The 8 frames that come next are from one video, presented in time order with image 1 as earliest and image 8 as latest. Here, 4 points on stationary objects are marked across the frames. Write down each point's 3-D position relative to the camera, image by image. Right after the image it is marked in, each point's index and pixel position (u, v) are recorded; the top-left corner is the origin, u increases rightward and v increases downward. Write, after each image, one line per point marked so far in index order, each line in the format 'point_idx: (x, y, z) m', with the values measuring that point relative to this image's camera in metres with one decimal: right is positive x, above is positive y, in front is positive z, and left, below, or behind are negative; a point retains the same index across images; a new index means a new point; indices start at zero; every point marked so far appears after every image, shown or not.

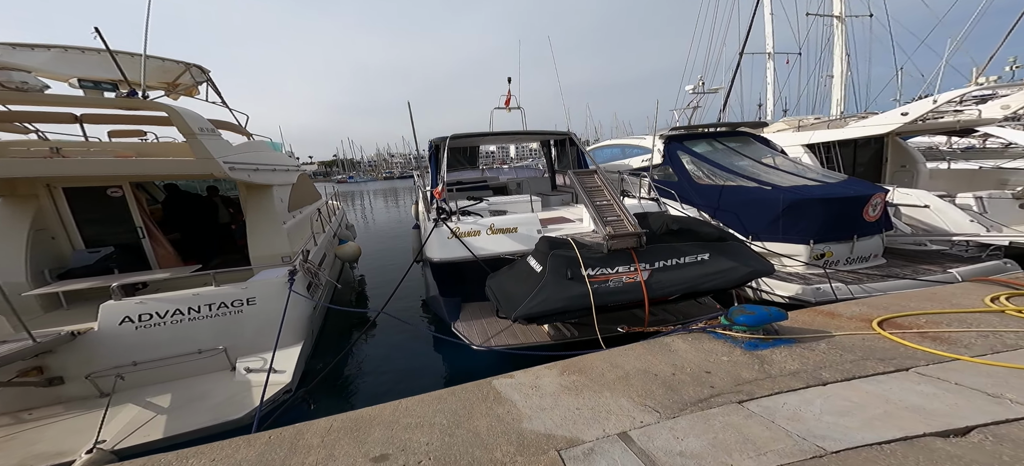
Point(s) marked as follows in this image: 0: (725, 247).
0: (+2.0, -0.1, +3.6) m
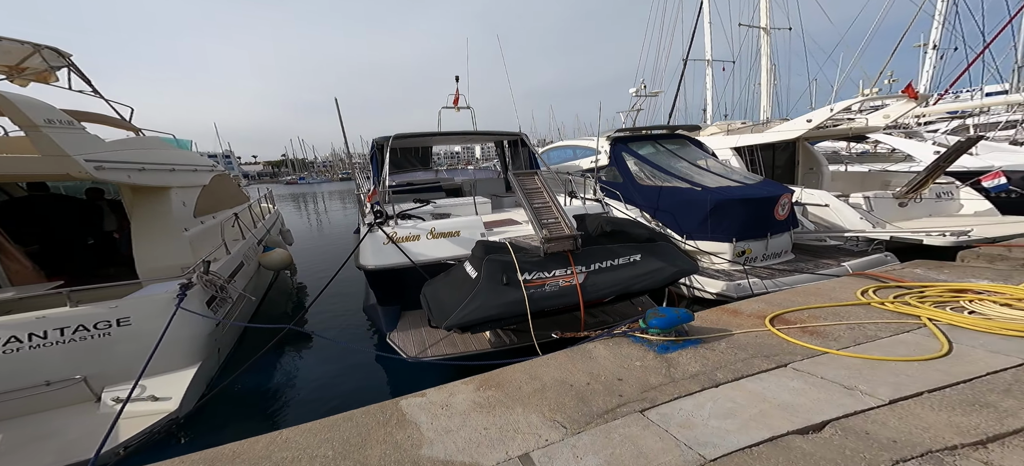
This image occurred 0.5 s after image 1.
0: (+1.4, -0.1, +3.9) m
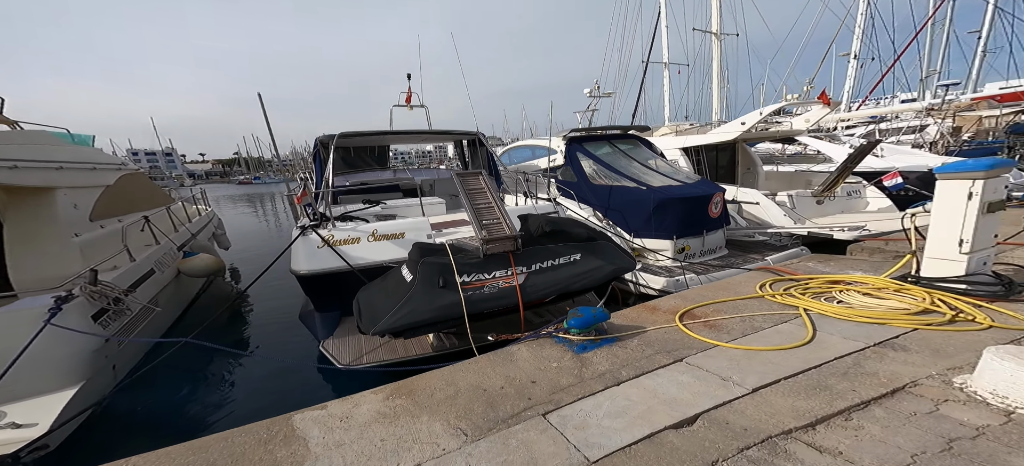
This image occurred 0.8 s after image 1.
0: (+0.8, -0.1, +4.0) m
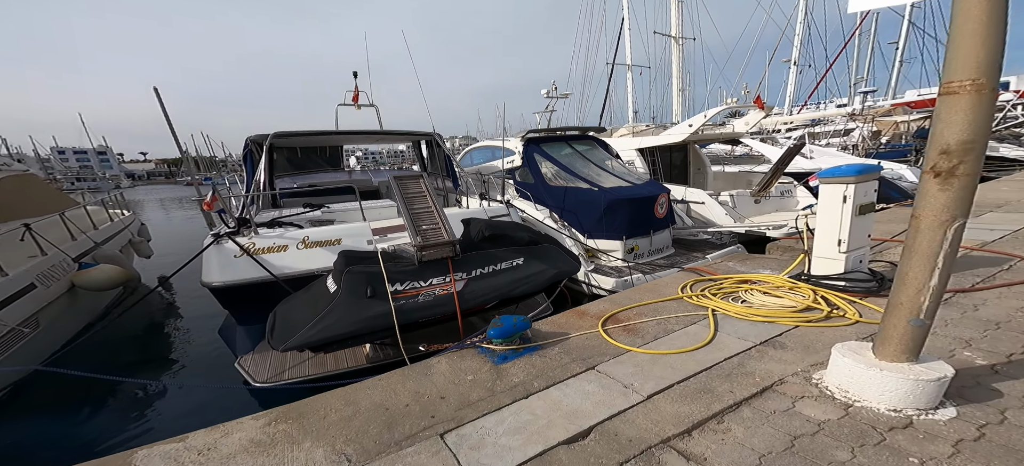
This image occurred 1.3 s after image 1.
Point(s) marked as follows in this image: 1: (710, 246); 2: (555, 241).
0: (+0.3, -0.2, +4.0) m
1: (+4.1, -0.3, +8.5) m
2: (+0.5, -0.1, +4.2) m
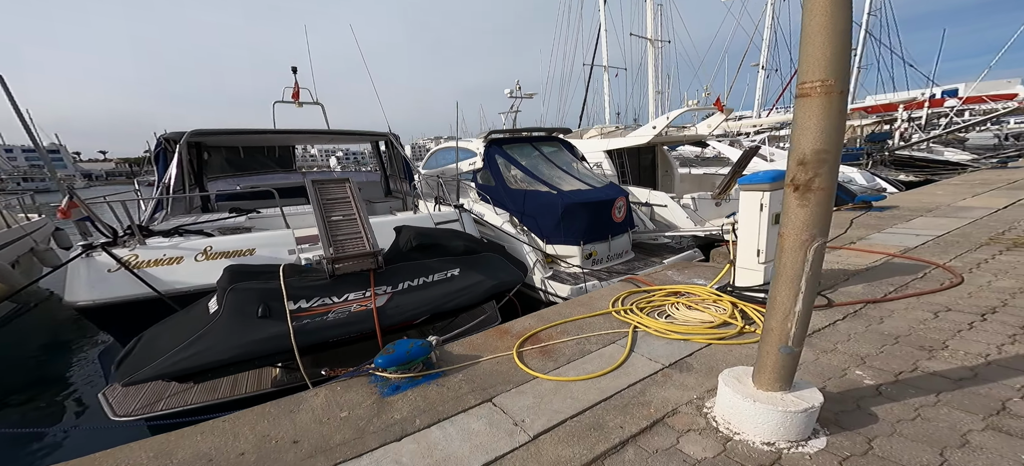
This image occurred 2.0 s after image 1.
0: (-0.4, -0.3, +3.9) m
1: (+3.2, -0.3, +8.5) m
2: (-0.1, -0.2, +4.1) m
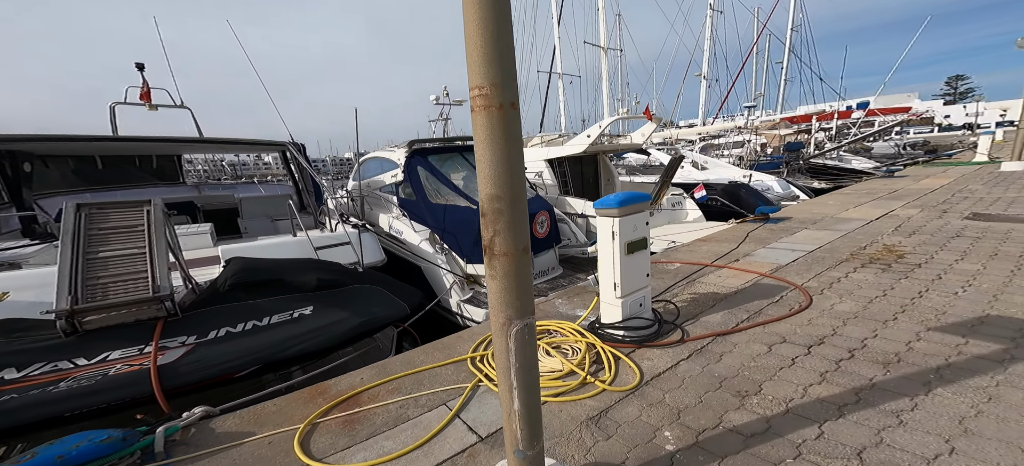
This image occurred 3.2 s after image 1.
0: (-1.6, -0.5, +3.5) m
1: (+1.5, -0.6, +8.5) m
2: (-1.3, -0.4, +3.7) m
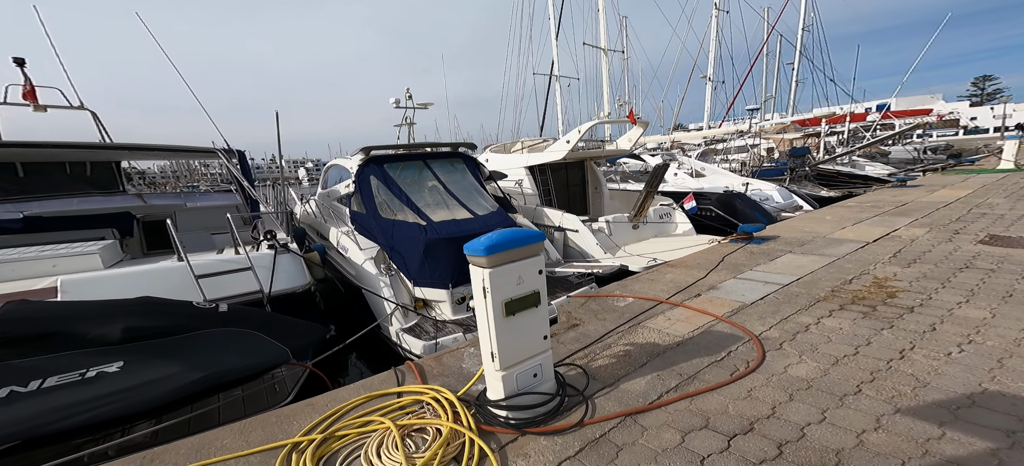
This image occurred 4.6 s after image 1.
0: (-2.4, -0.8, +2.9) m
1: (+0.7, -0.9, +7.8) m
2: (-2.1, -0.7, +3.1) m
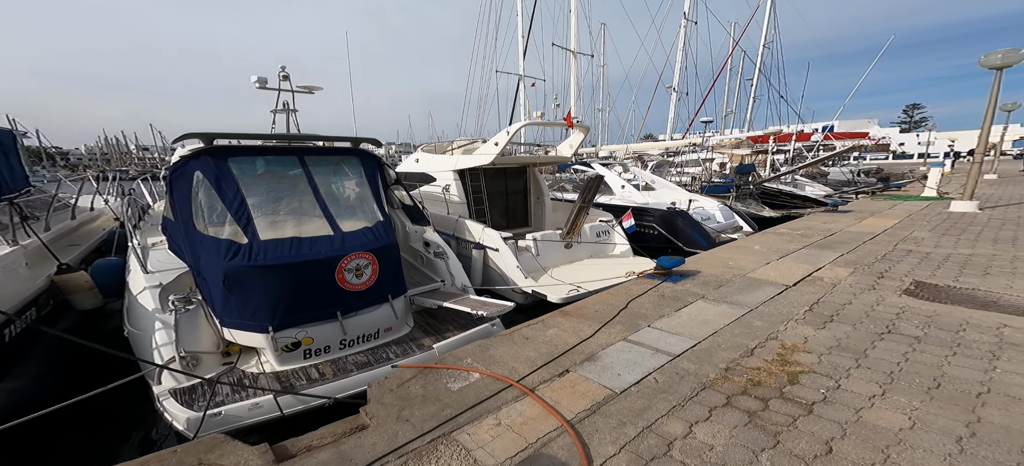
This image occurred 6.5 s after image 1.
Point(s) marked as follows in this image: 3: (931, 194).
0: (-3.9, -1.0, +1.3) m
1: (-1.2, -1.3, +6.5) m
2: (-3.6, -0.9, +1.5) m
3: (+18.2, +1.7, +18.0) m
